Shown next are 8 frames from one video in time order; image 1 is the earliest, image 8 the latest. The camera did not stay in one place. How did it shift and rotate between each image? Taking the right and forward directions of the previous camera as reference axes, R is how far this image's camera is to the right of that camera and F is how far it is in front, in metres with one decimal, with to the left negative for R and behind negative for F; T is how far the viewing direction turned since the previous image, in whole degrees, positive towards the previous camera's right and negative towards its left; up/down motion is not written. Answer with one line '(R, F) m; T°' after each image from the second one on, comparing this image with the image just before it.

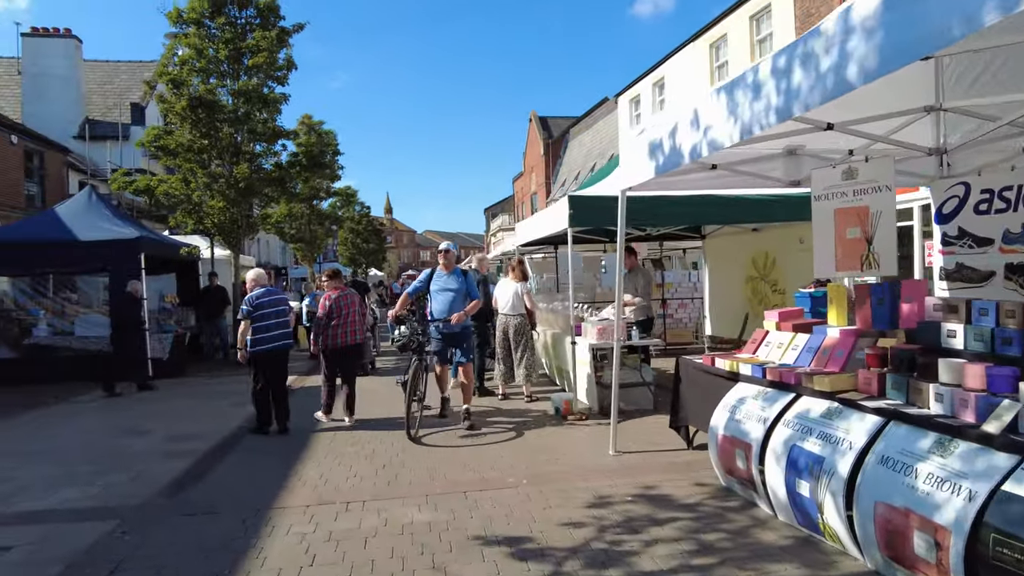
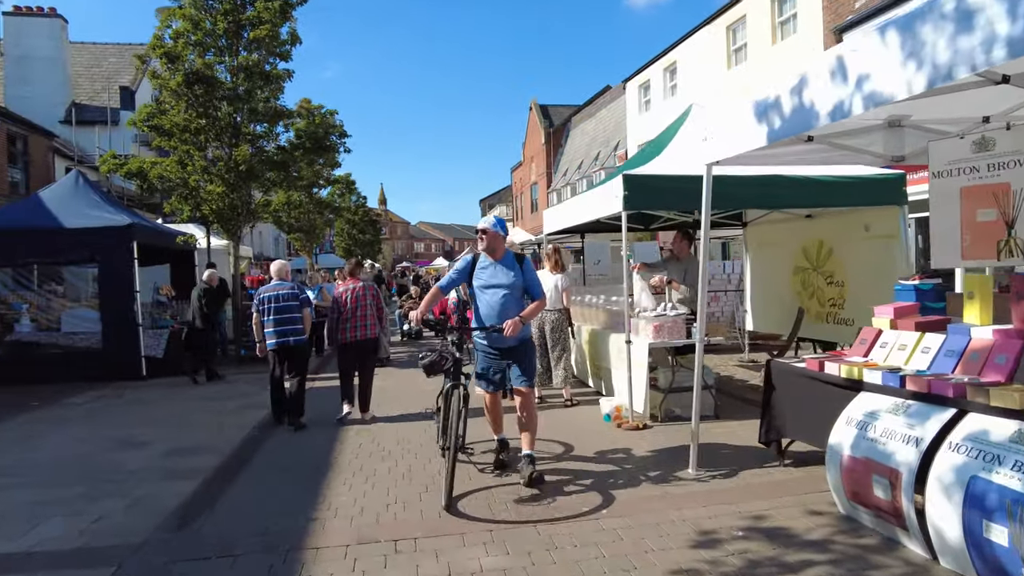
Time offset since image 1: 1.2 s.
(-0.5, +0.8) m; +1°
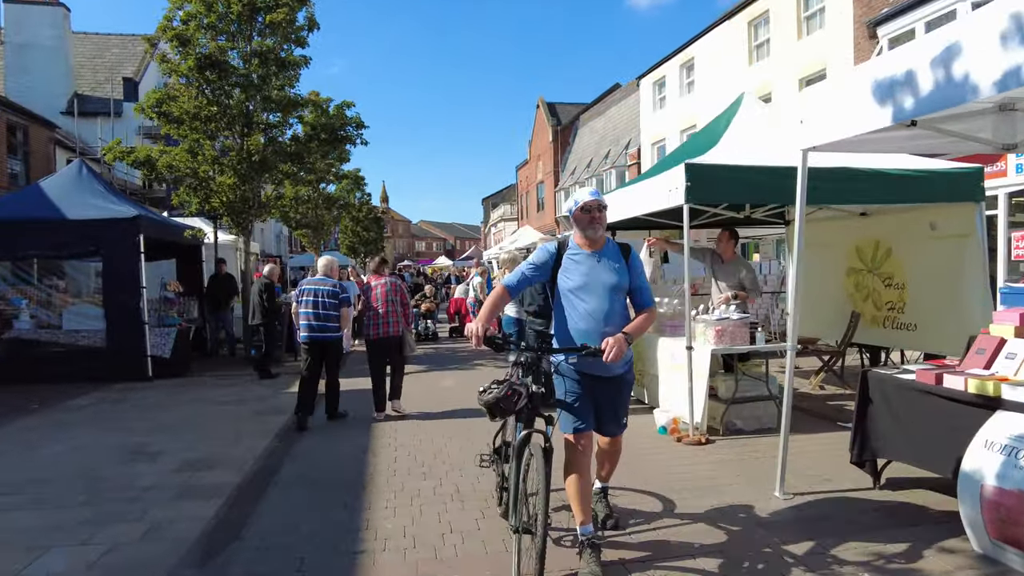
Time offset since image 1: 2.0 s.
(-0.4, +0.5) m; 0°
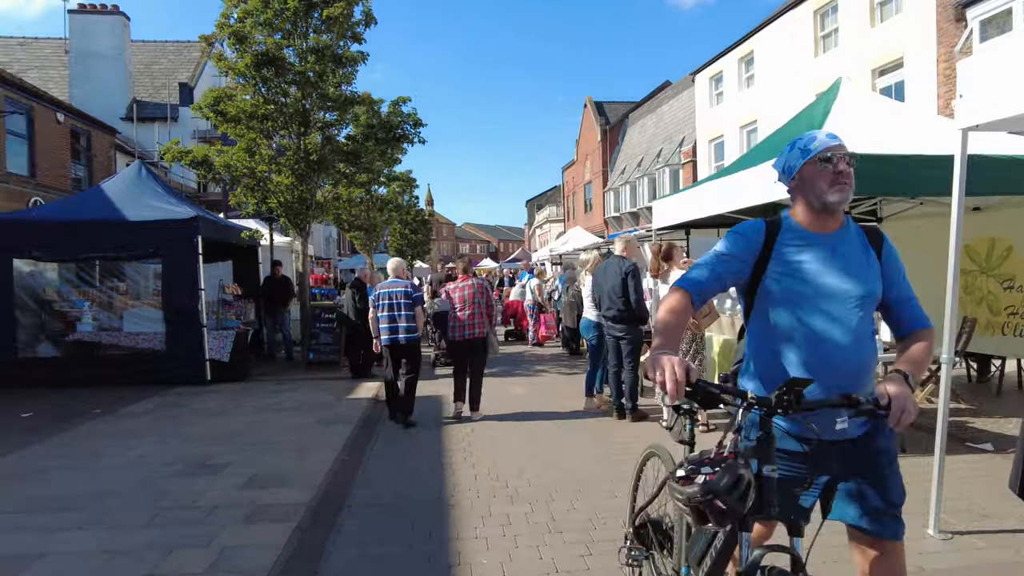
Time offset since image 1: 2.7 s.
(-0.4, +0.5) m; -4°
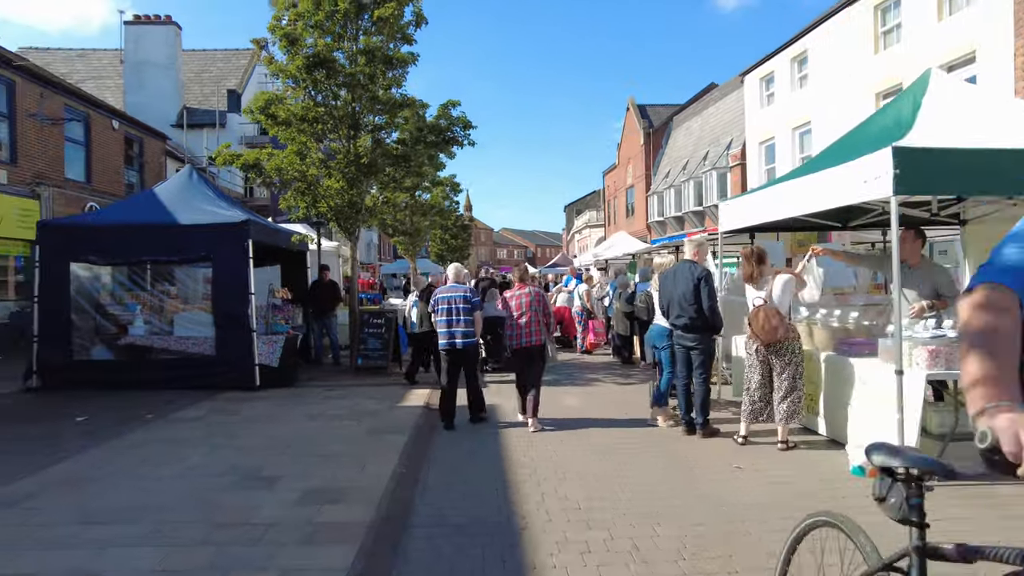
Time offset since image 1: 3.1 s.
(-0.2, +0.3) m; -3°
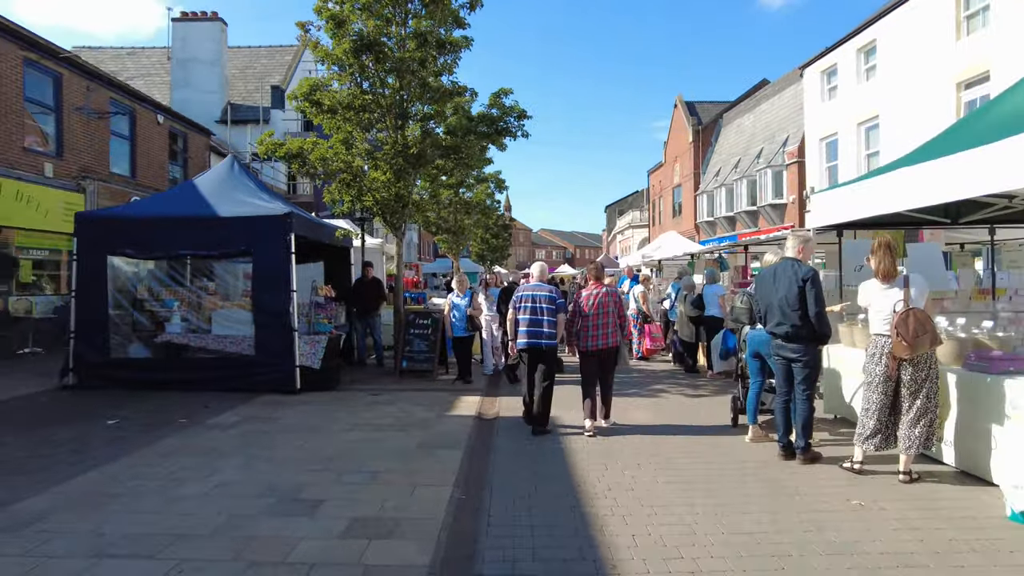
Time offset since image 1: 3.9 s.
(-0.3, +0.7) m; -3°
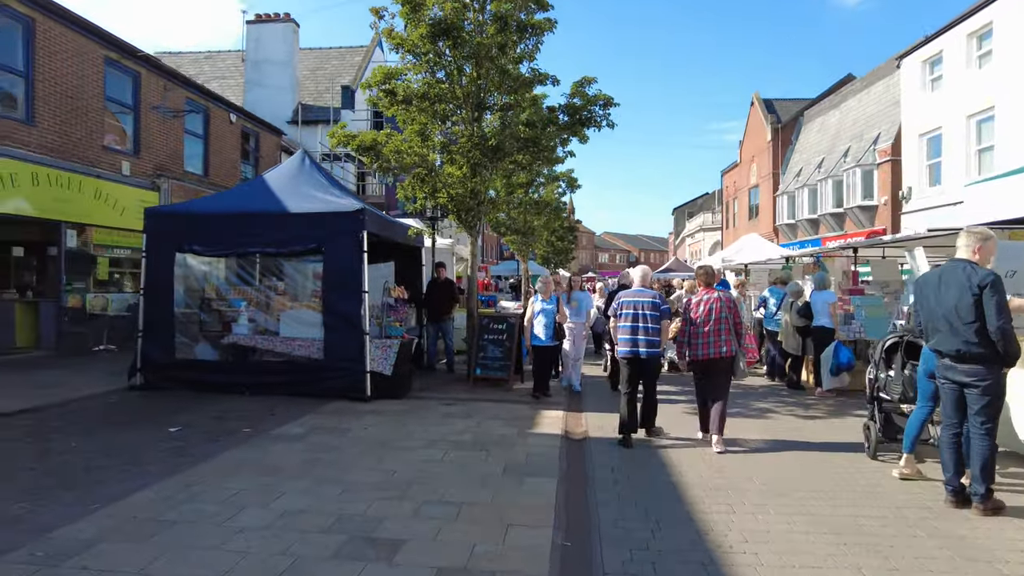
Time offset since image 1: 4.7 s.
(-0.3, +0.8) m; -5°
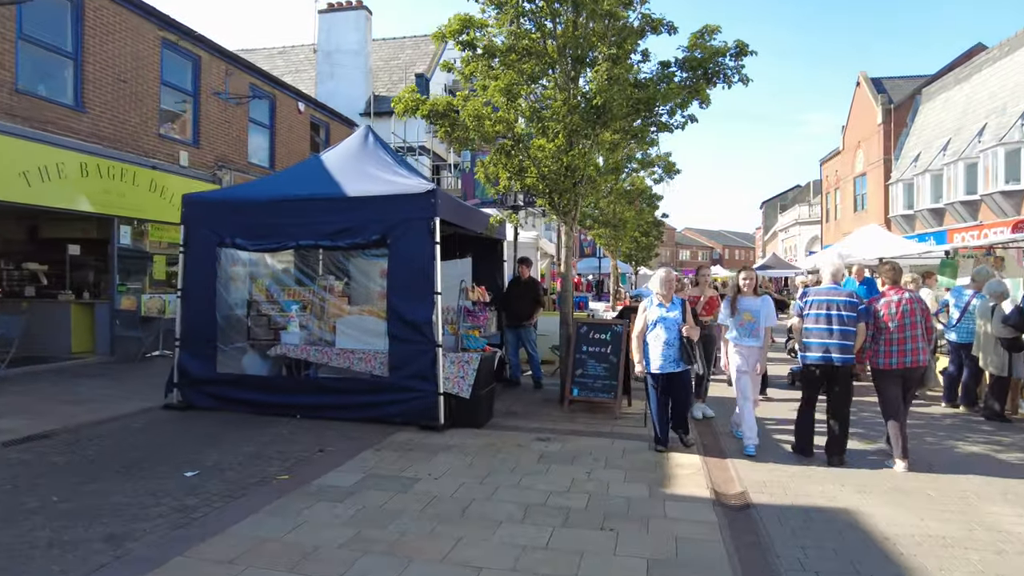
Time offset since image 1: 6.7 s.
(-0.4, +1.8) m; -6°
